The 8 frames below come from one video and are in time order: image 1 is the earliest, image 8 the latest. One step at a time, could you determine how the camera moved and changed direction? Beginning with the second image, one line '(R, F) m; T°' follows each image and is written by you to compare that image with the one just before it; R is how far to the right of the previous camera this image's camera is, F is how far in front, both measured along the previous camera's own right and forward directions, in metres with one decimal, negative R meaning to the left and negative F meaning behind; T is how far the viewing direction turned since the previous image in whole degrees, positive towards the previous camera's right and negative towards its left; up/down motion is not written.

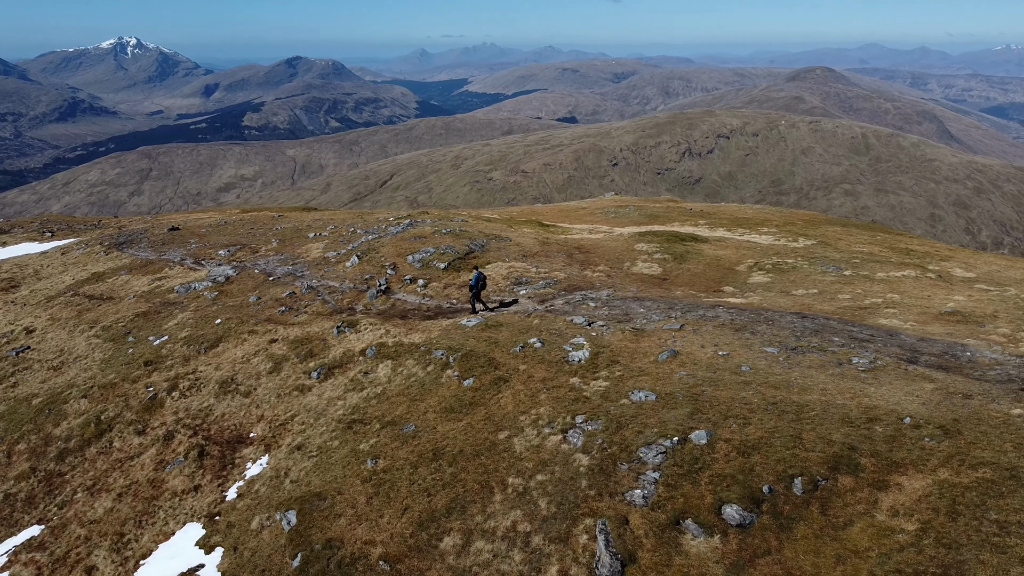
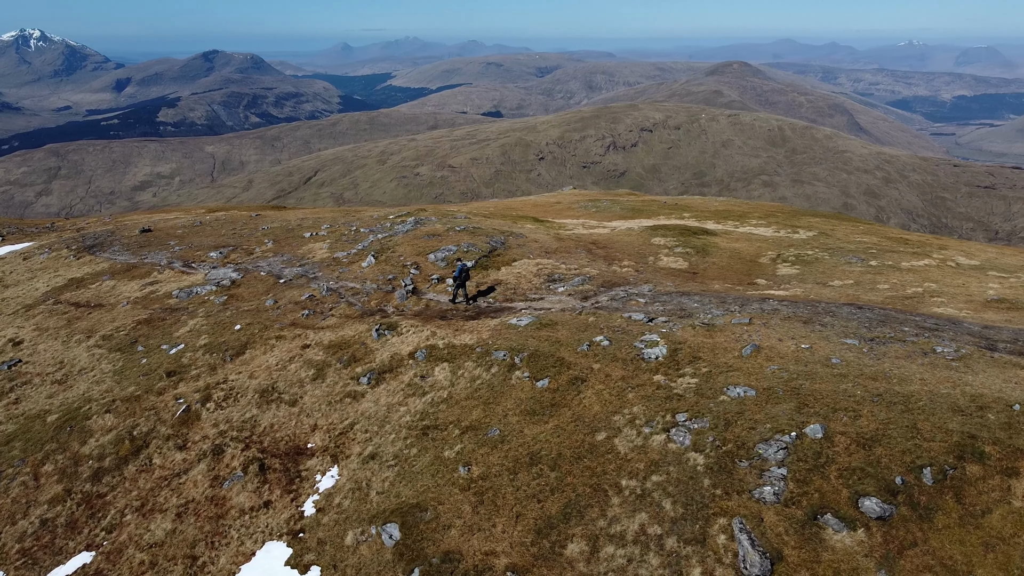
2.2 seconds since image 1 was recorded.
(-5.7, +0.9) m; +5°
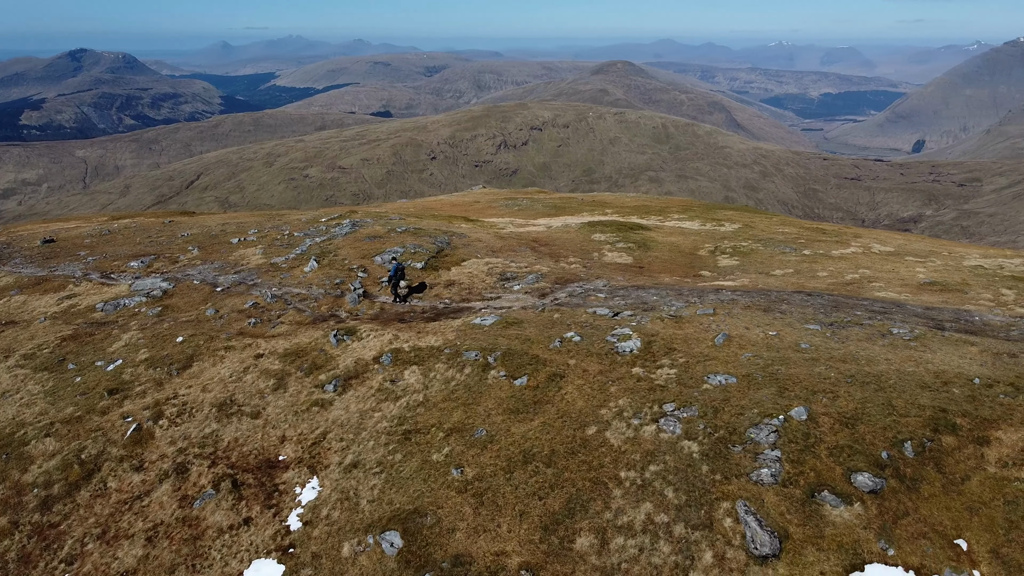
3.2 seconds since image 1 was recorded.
(-3.1, +0.2) m; +7°
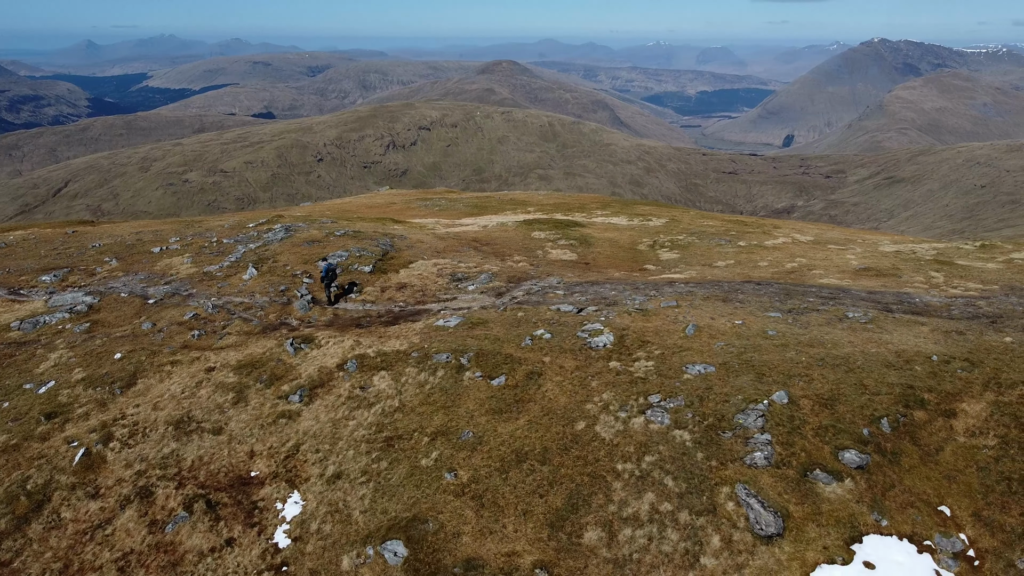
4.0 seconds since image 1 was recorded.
(-3.2, +0.2) m; +8°
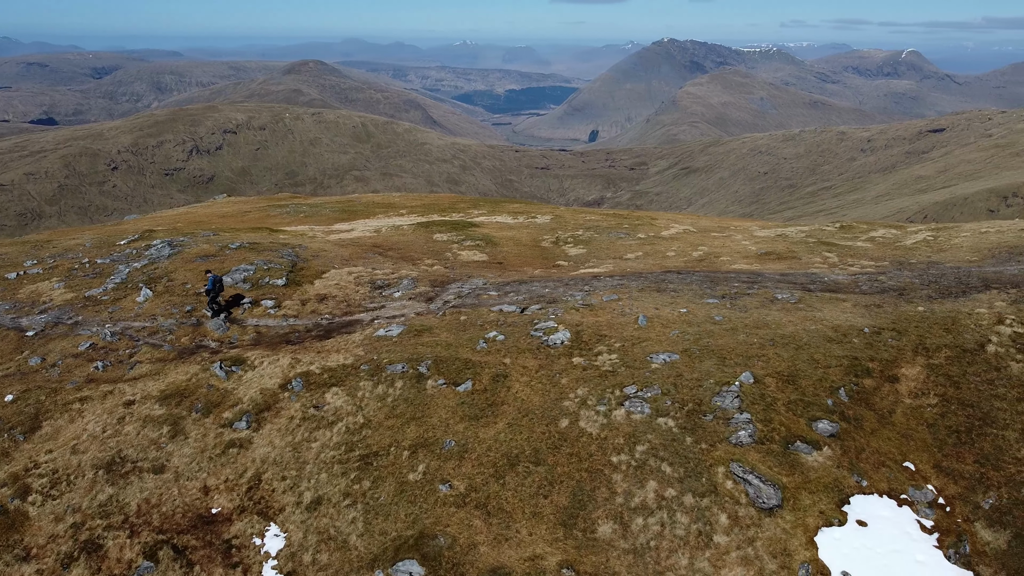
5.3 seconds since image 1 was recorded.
(-5.3, +0.7) m; +12°
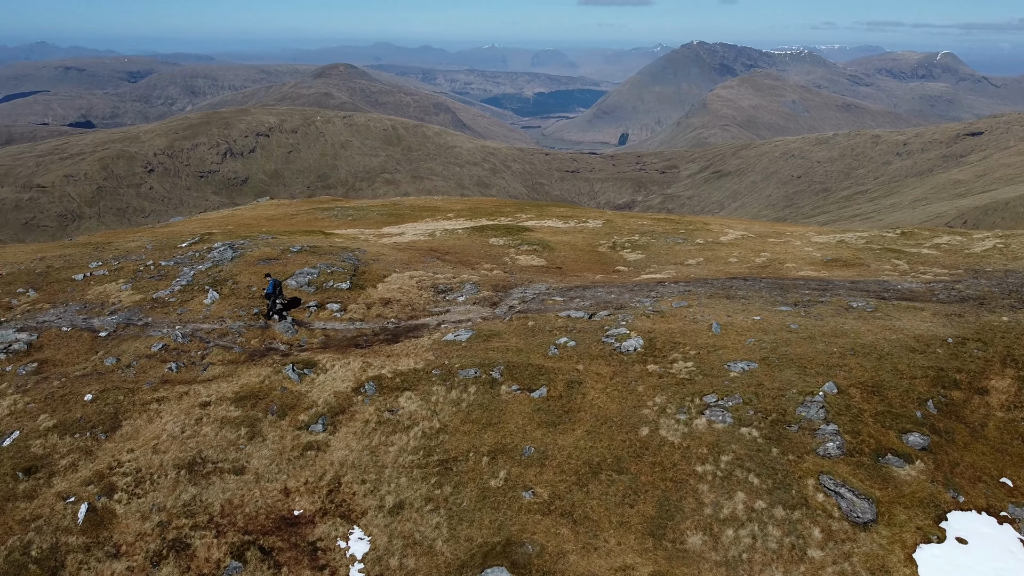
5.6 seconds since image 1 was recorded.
(-1.8, +0.1) m; -2°
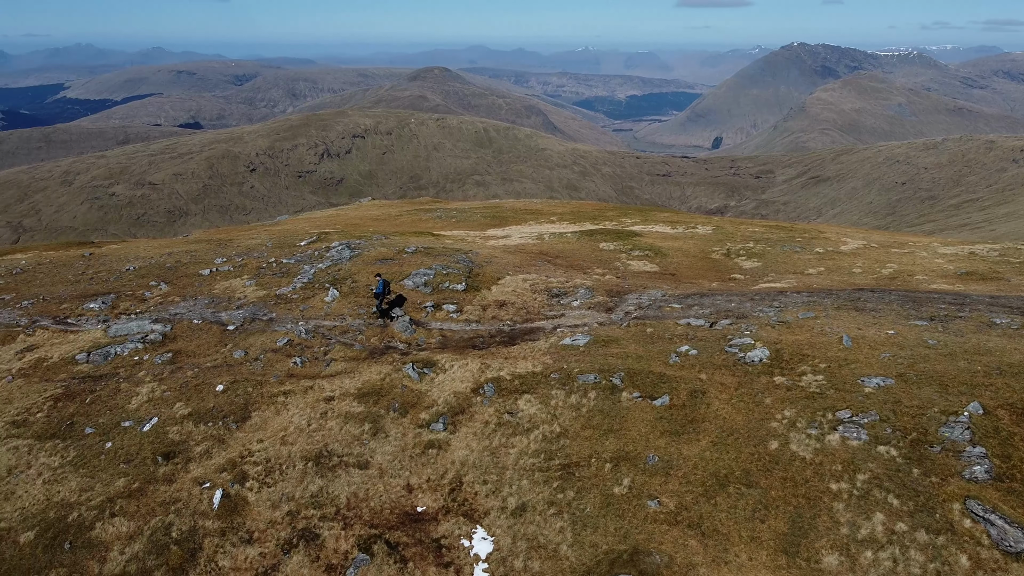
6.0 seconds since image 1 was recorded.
(-1.4, 0.0) m; -6°
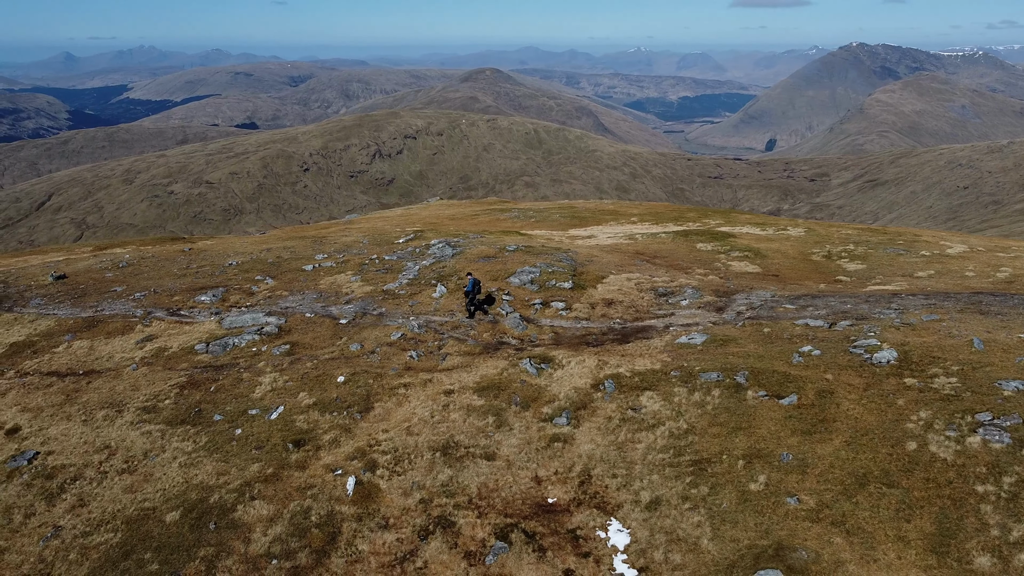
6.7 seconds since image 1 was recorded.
(-3.2, -0.7) m; -3°
